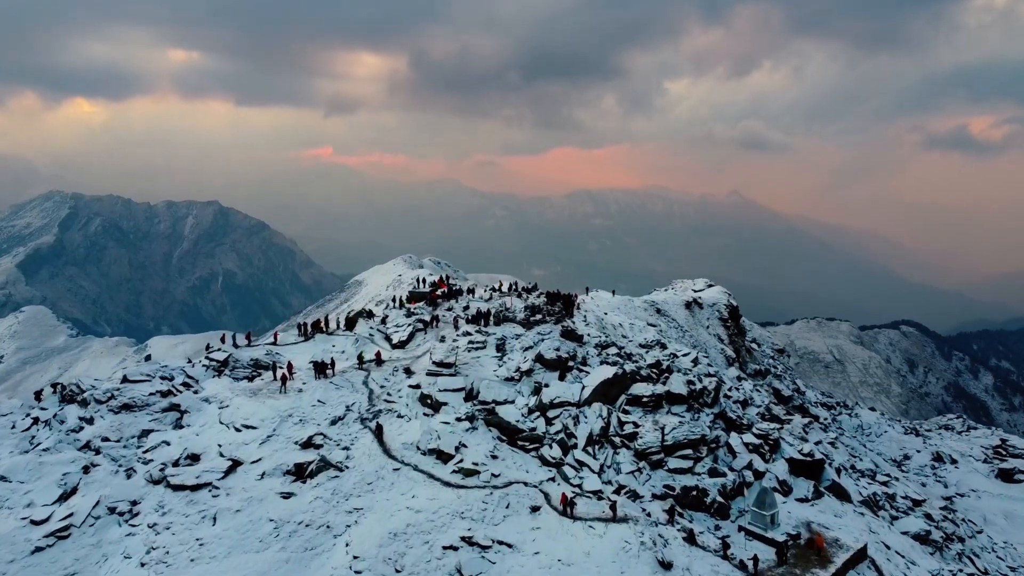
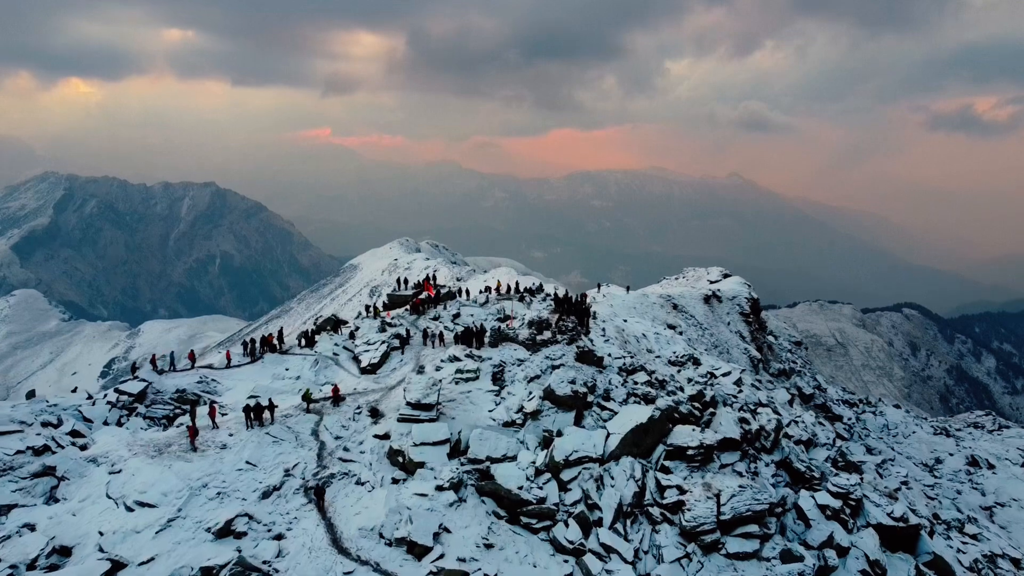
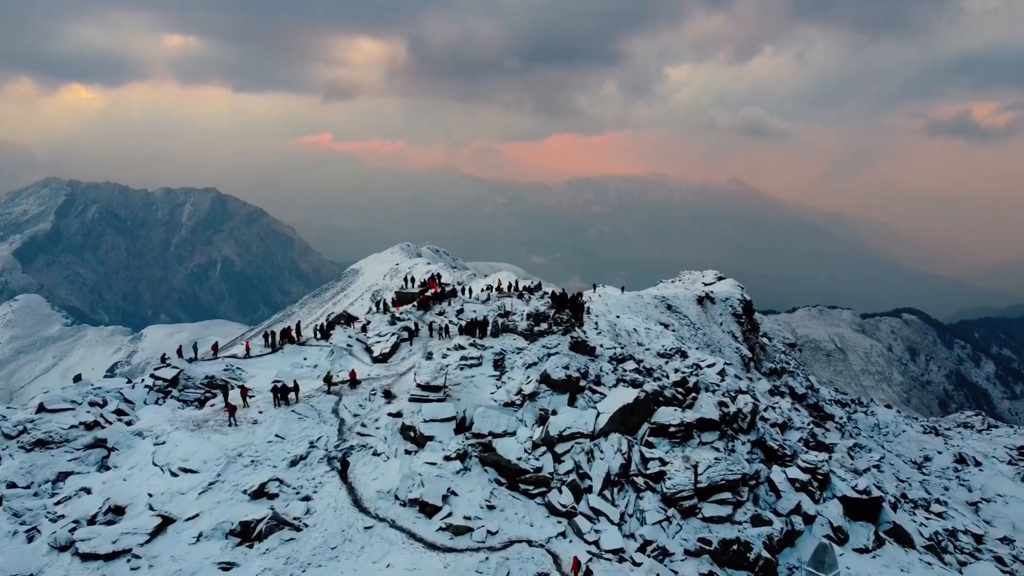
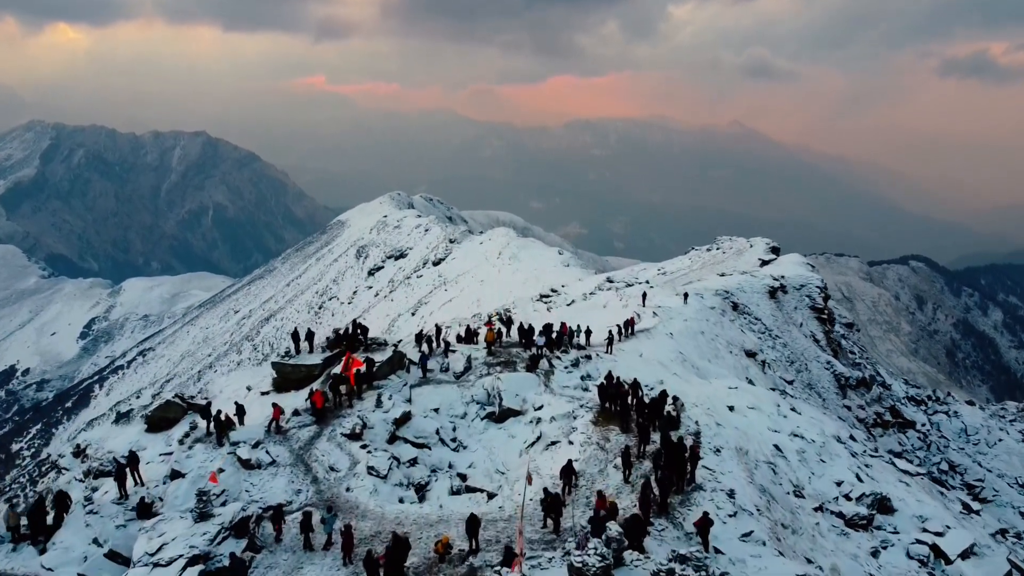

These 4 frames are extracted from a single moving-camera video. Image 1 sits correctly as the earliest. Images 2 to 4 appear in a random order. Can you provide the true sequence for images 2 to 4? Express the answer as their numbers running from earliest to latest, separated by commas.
3, 2, 4
